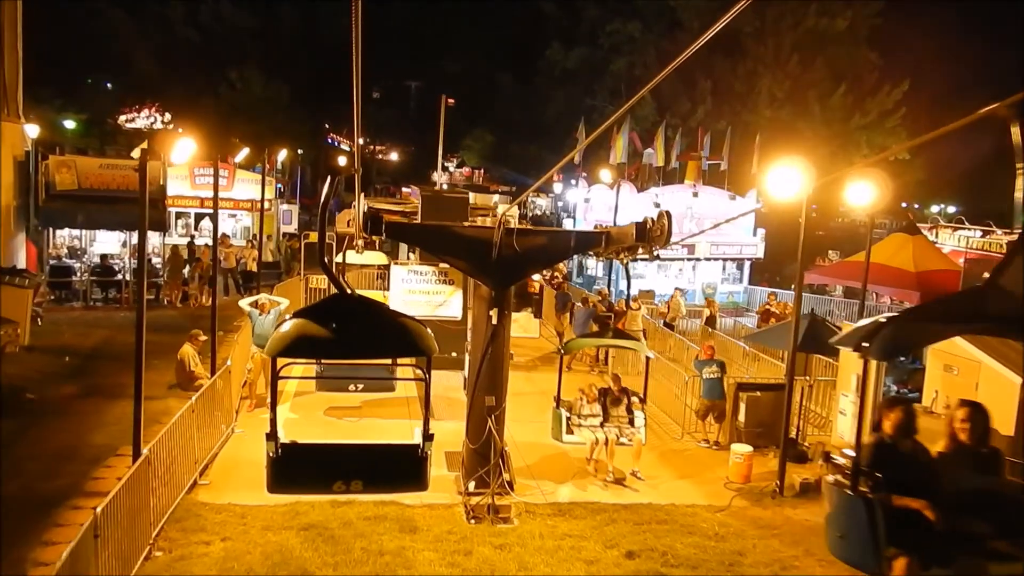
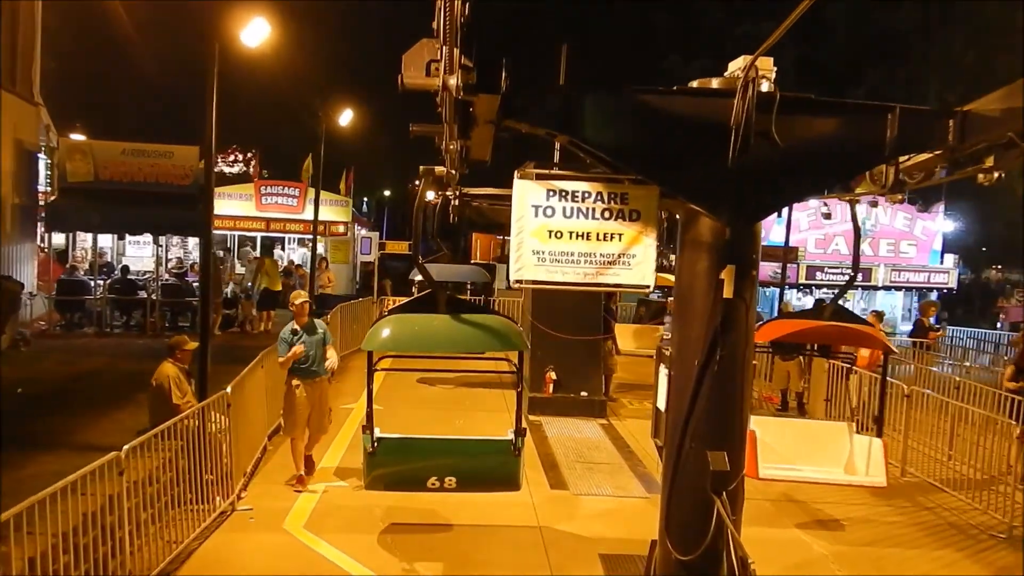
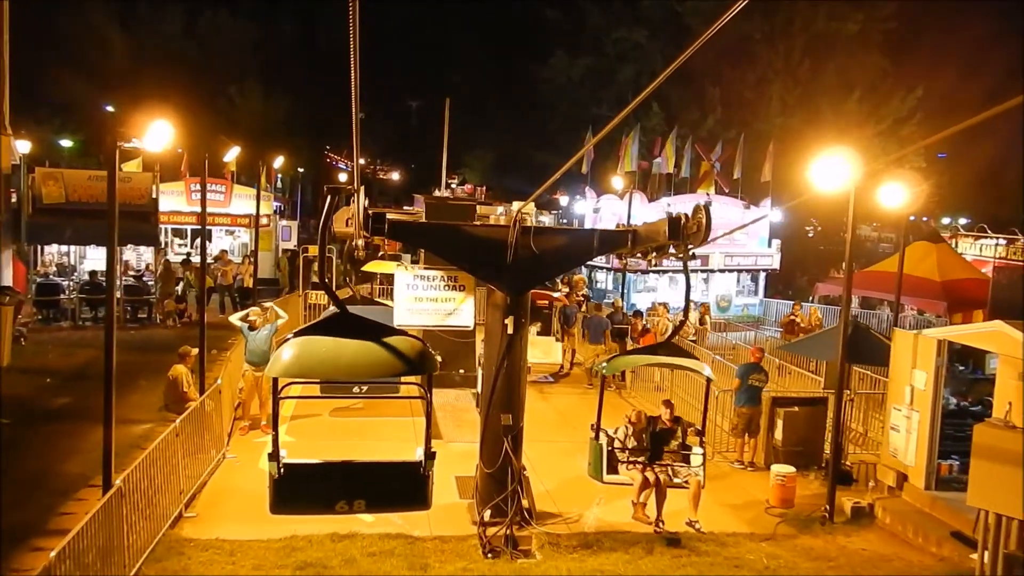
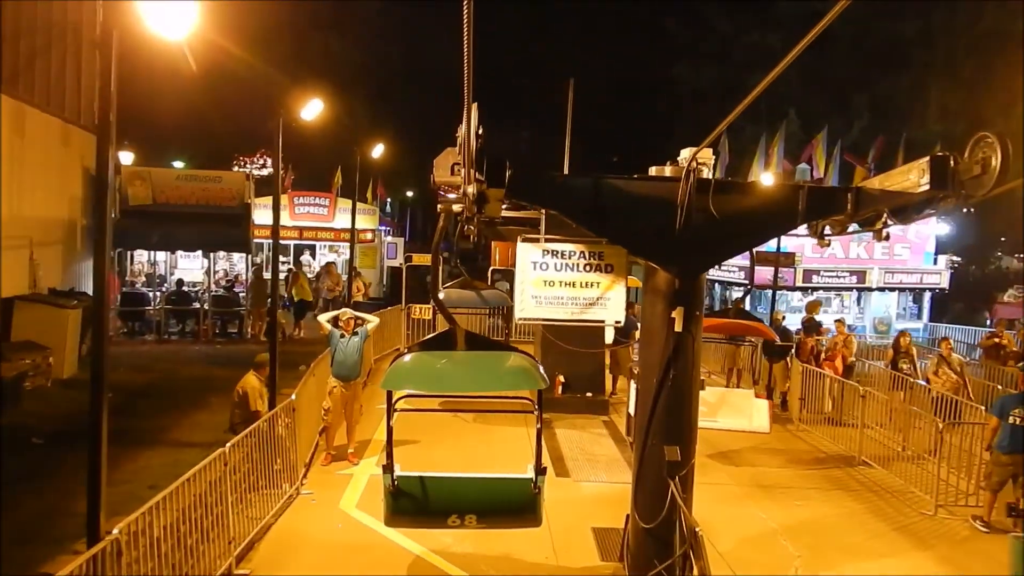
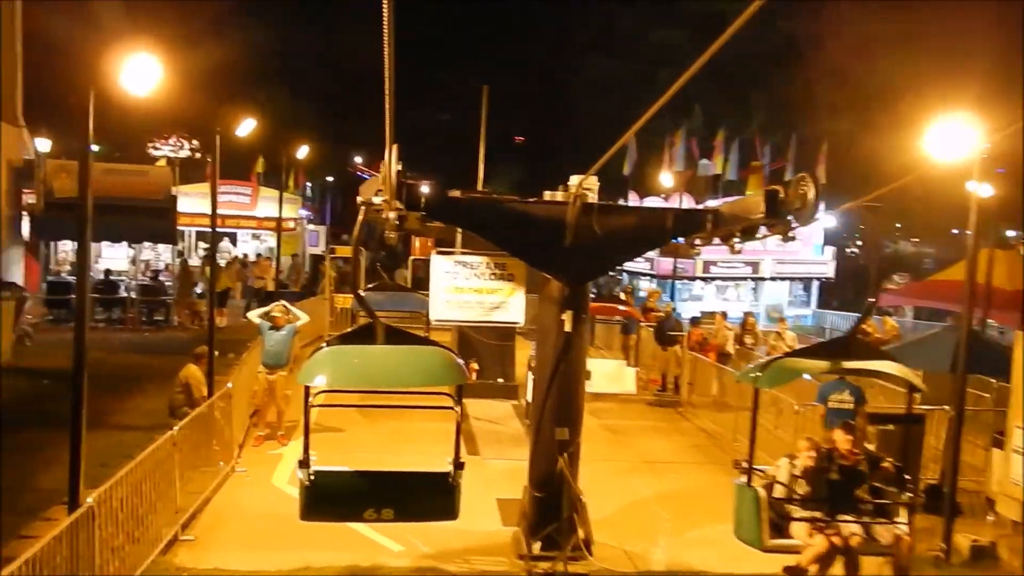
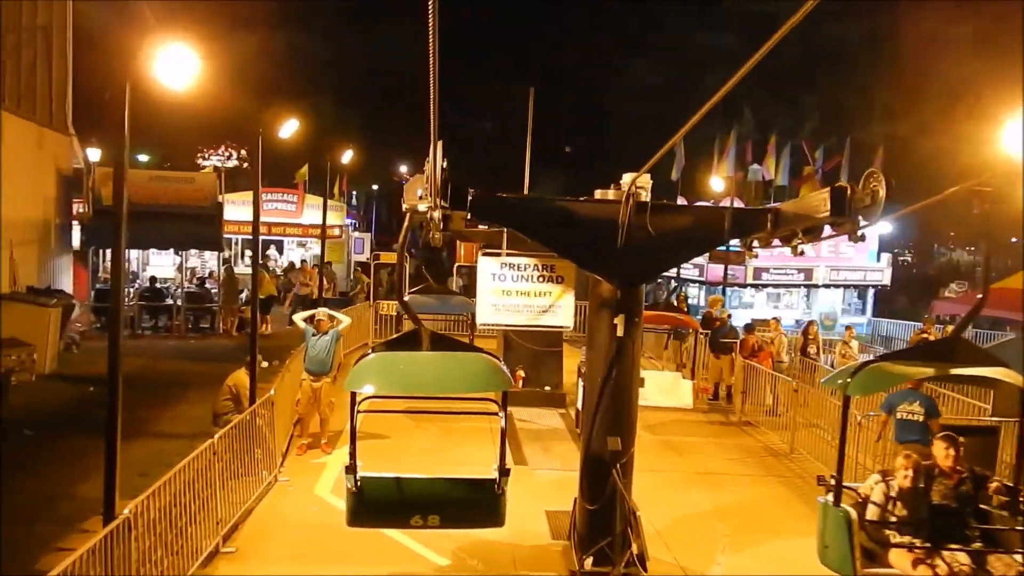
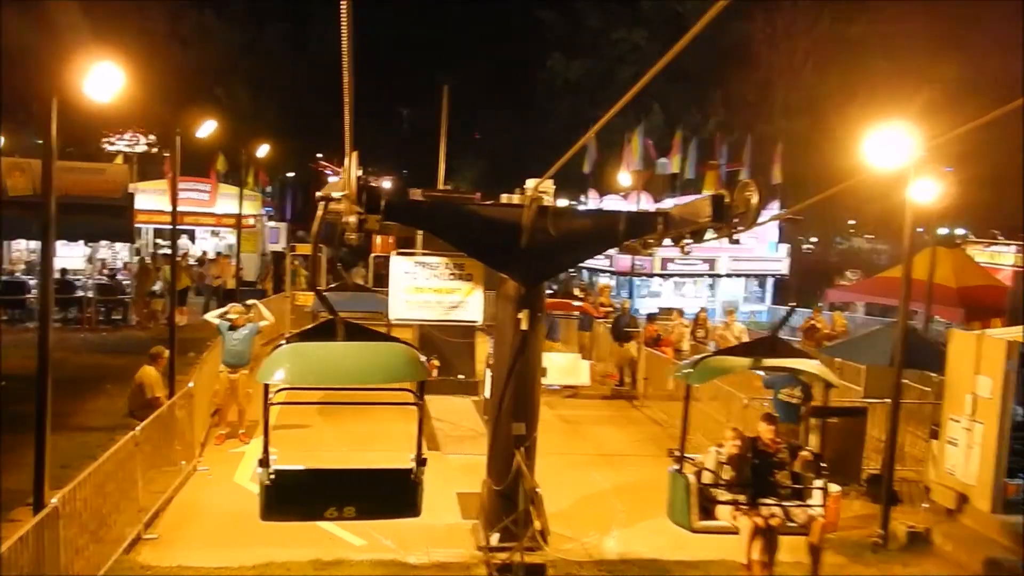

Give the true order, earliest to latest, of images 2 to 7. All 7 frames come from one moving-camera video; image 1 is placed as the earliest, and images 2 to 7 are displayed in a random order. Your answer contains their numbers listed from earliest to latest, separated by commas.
3, 7, 5, 6, 4, 2
